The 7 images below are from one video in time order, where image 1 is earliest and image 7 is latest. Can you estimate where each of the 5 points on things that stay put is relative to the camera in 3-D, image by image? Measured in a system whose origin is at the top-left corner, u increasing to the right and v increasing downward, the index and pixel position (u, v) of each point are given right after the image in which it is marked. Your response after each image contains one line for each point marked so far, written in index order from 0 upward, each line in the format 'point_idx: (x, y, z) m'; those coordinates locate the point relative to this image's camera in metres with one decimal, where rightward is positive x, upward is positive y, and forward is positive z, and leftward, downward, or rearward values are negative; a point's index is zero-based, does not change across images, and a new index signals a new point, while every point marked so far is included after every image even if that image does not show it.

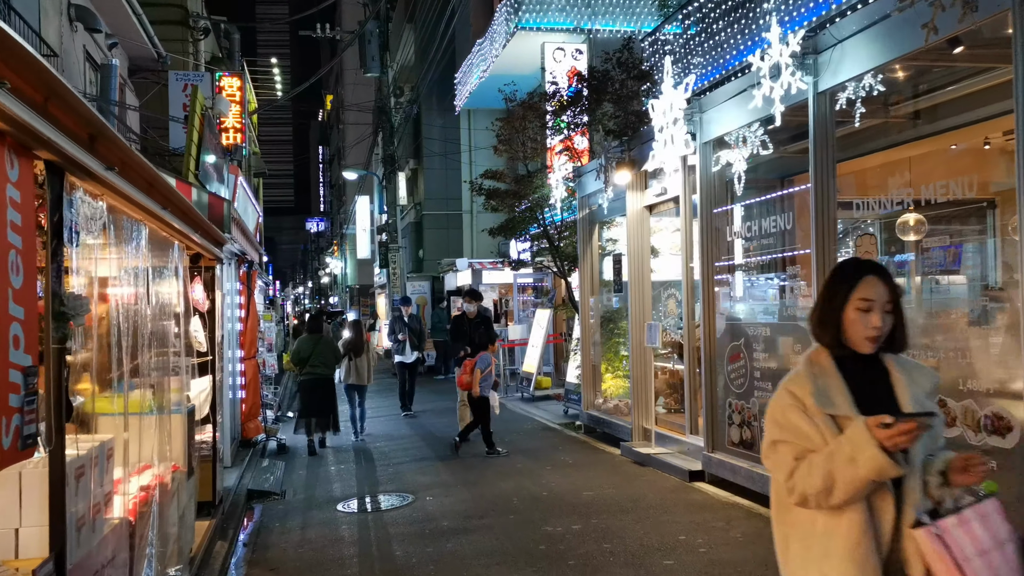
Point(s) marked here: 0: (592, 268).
0: (+1.0, +0.2, +10.0) m
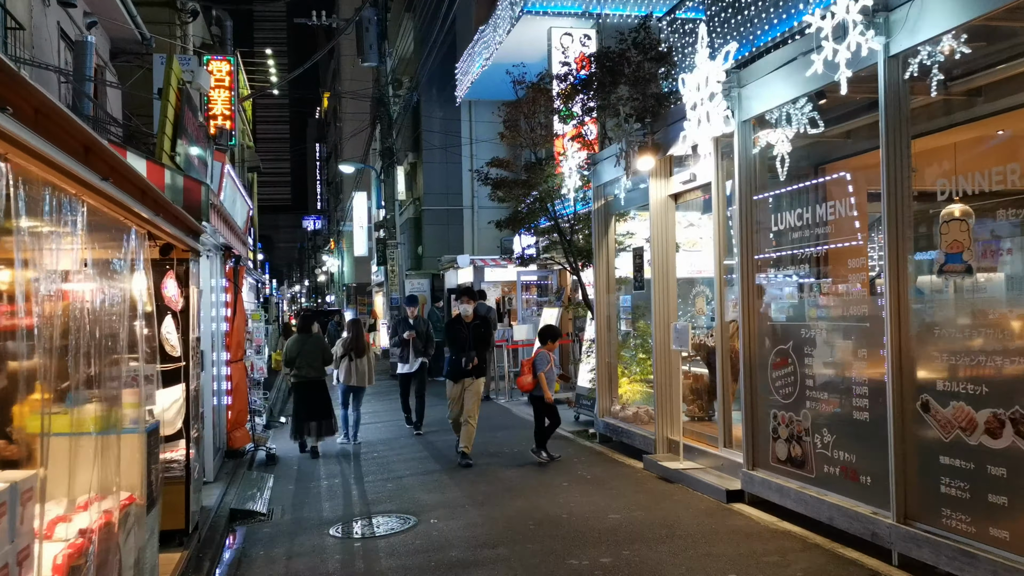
0: (+1.1, +0.3, +9.2) m
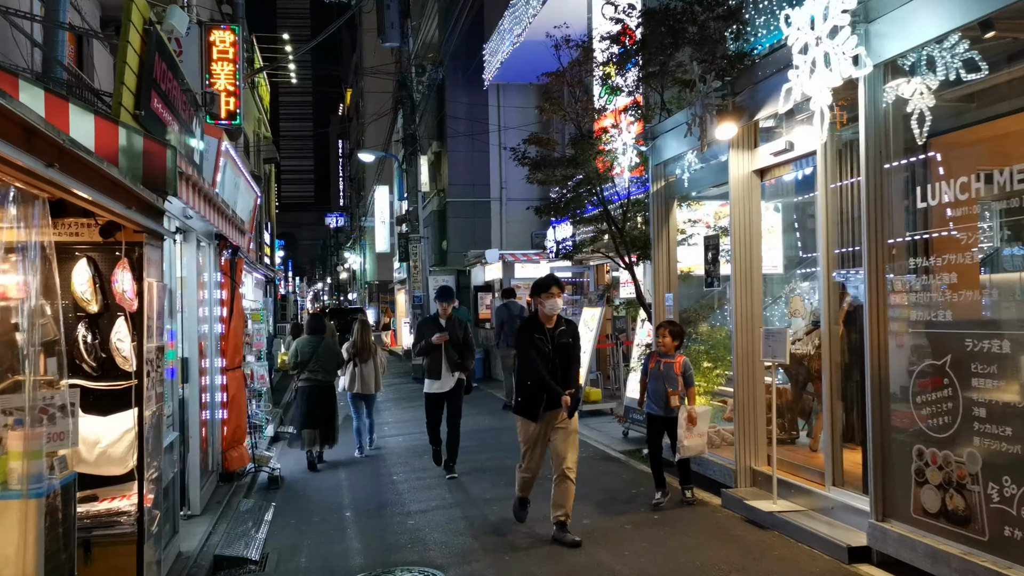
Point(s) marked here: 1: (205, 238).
0: (+1.5, +0.3, +7.8) m
1: (-2.8, +0.4, +7.3) m
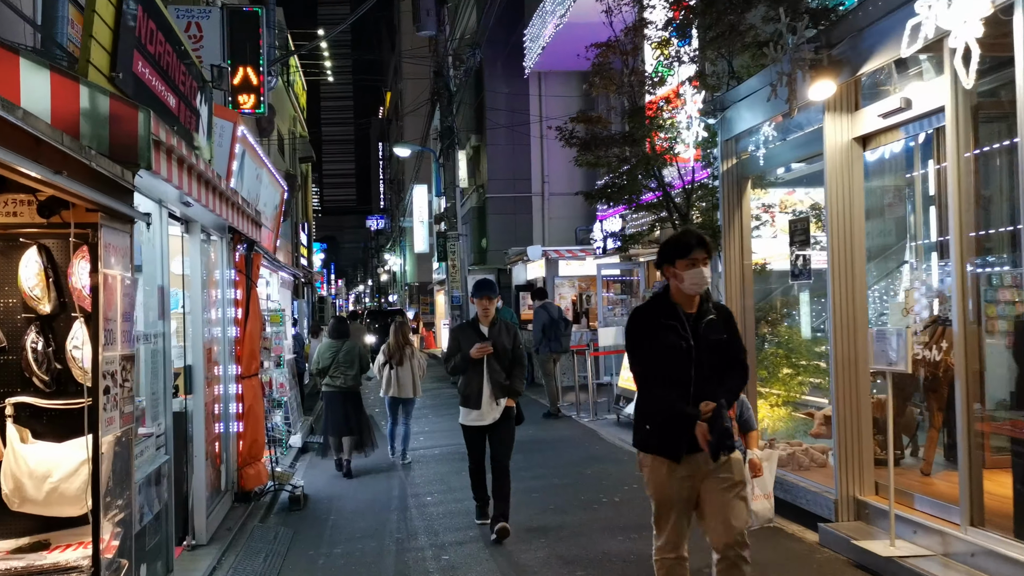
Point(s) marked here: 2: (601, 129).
0: (+1.9, +0.3, +6.8) m
1: (-2.5, +0.4, +6.5) m
2: (+0.8, +1.5, +7.6) m
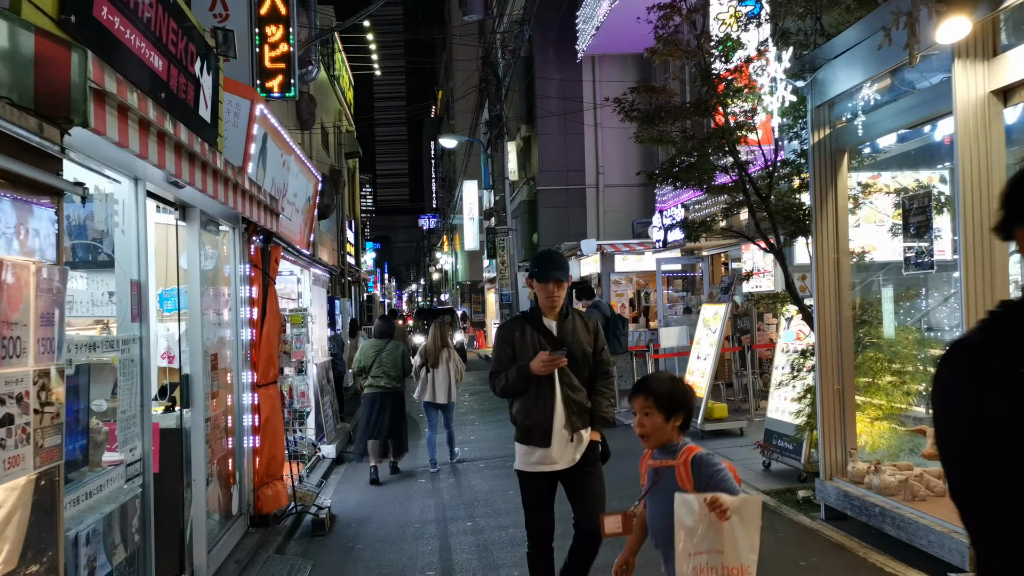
0: (+2.3, +0.4, +5.7) m
1: (-2.1, +0.5, +5.7) m
2: (+1.2, +1.5, +6.6) m
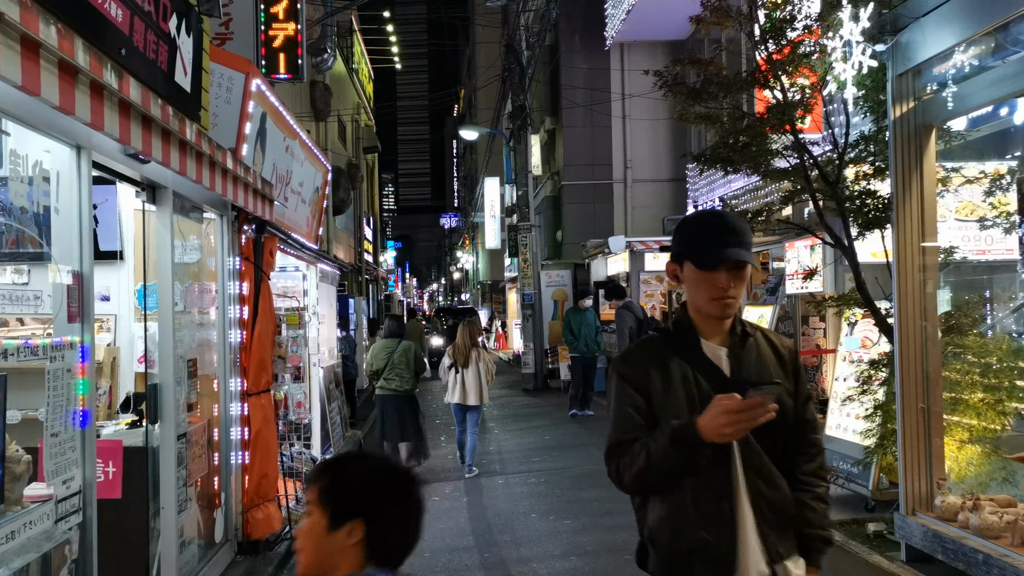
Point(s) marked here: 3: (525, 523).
0: (+2.4, +0.4, +4.9) m
1: (-1.9, +0.5, +5.0) m
2: (+1.4, +1.5, +5.7) m
3: (+0.1, -1.9, +6.3) m
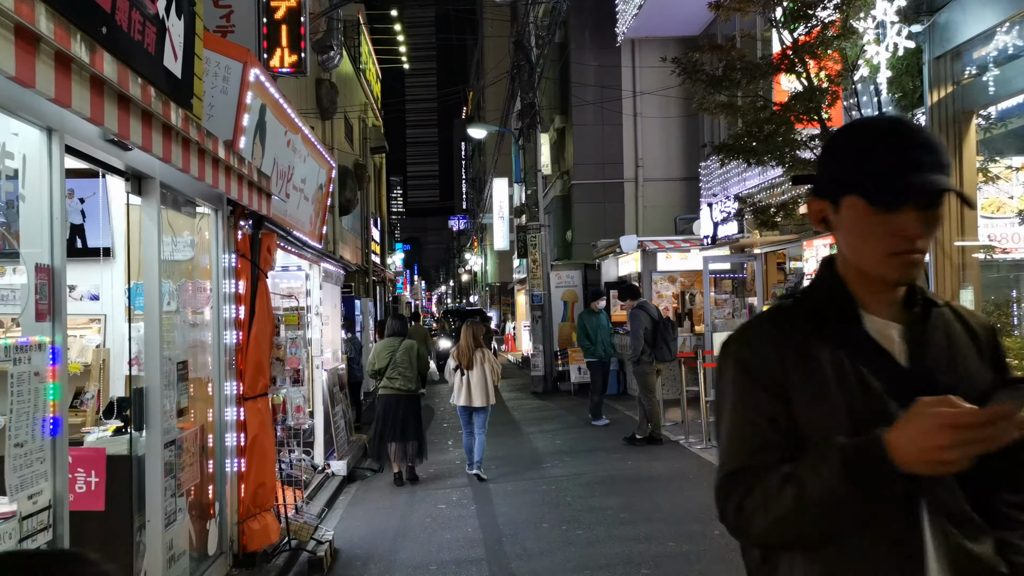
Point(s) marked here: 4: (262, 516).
0: (+2.5, +0.4, +4.5) m
1: (-1.9, +0.5, +4.7) m
2: (+1.5, +1.5, +5.4) m
3: (+0.2, -1.8, +6.0) m
4: (-1.6, -1.5, +5.3) m
